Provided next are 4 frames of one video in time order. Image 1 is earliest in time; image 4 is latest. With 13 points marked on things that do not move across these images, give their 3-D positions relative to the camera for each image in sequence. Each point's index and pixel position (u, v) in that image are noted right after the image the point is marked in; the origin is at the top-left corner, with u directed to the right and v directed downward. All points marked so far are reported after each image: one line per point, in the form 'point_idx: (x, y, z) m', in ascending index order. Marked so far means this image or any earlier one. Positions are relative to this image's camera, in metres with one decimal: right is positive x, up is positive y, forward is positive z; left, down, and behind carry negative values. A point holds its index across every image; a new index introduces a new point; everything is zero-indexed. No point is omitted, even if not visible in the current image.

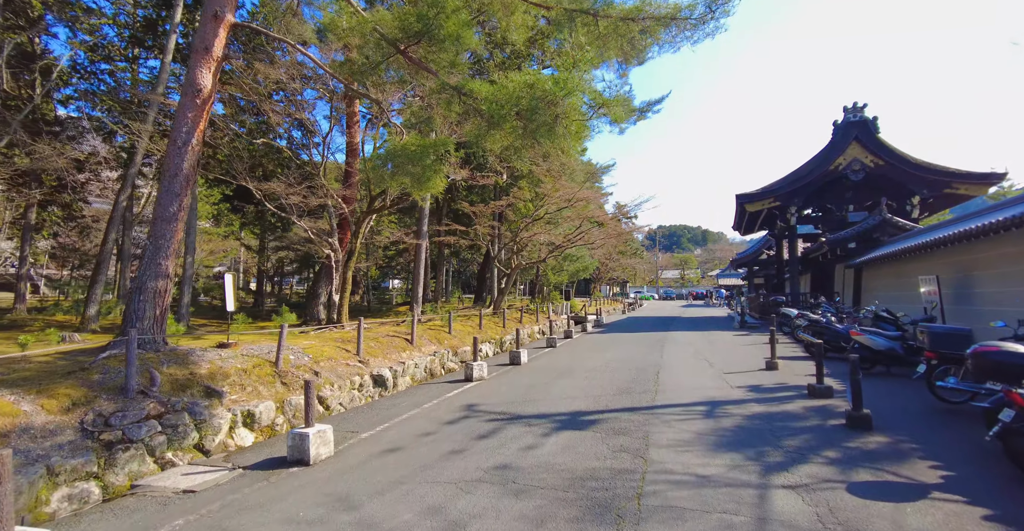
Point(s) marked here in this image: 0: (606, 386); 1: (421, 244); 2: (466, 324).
0: (+1.4, -1.9, +8.4) m
1: (-3.0, +0.7, +17.3) m
2: (-1.5, -1.7, +15.9) m
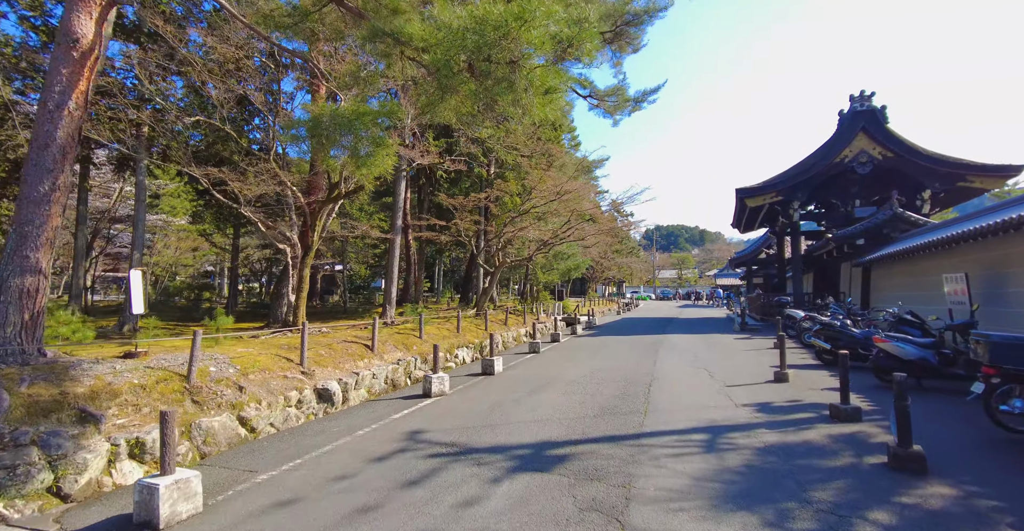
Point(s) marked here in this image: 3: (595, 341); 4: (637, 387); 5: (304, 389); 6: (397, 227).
0: (+1.0, -1.8, +7.1) m
1: (-3.5, +0.8, +16.0) m
2: (-2.0, -1.7, +14.5) m
3: (+2.5, -2.3, +16.5) m
4: (+1.9, -1.8, +8.2) m
5: (-3.1, -1.8, +8.1) m
6: (-3.4, +1.2, +16.0) m
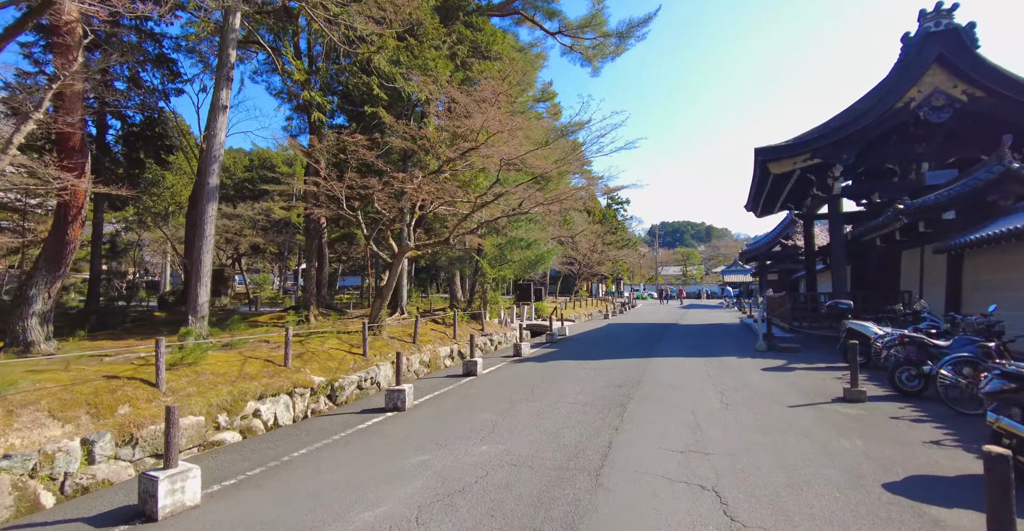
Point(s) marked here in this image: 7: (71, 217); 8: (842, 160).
0: (-1.2, -1.6, +1.0) m
1: (-5.6, +1.0, +9.9) m
2: (-4.0, -1.4, +8.5) m
3: (+0.5, -2.0, +10.4) m
4: (-0.2, -1.6, +2.1) m
5: (-5.2, -1.6, +2.0) m
6: (-5.5, +1.5, +9.9) m
7: (-8.1, +0.9, +9.9) m
8: (+9.8, +3.1, +15.9) m
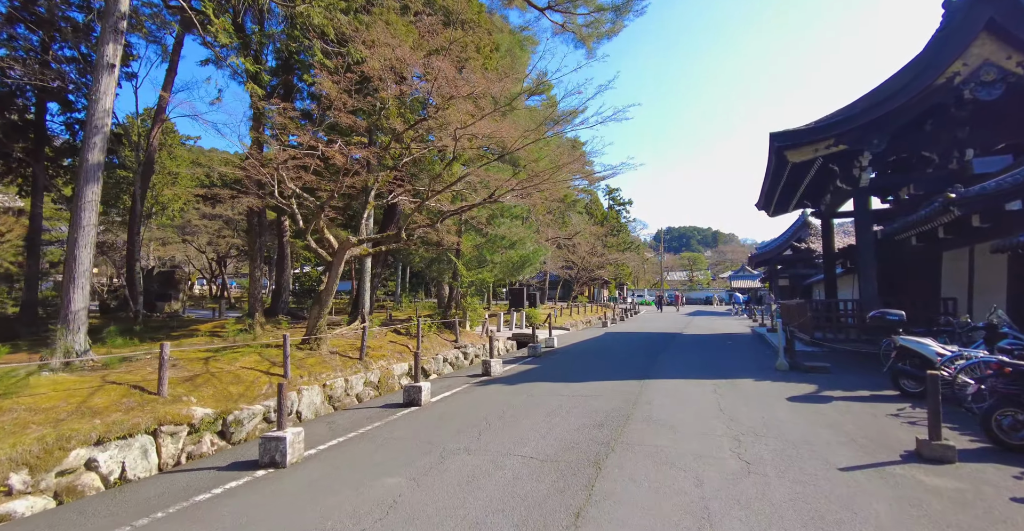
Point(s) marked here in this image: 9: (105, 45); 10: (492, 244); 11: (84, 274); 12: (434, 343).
0: (-1.9, -1.5, -1.1) m
1: (-6.2, +1.1, +7.9) m
2: (-4.7, -1.4, +6.4) m
3: (-0.2, -2.0, +8.2) m
4: (-1.0, -1.5, 0.0) m
5: (-5.9, -1.5, 0.0) m
6: (-6.1, +1.5, +7.9) m
7: (-8.8, +1.0, +7.9) m
8: (+9.2, +3.0, +13.7) m
9: (-6.1, +3.3, +8.0) m
10: (-0.6, +0.5, +15.2) m
11: (-6.2, -0.1, +7.8) m
12: (-1.8, -1.8, +12.5) m
